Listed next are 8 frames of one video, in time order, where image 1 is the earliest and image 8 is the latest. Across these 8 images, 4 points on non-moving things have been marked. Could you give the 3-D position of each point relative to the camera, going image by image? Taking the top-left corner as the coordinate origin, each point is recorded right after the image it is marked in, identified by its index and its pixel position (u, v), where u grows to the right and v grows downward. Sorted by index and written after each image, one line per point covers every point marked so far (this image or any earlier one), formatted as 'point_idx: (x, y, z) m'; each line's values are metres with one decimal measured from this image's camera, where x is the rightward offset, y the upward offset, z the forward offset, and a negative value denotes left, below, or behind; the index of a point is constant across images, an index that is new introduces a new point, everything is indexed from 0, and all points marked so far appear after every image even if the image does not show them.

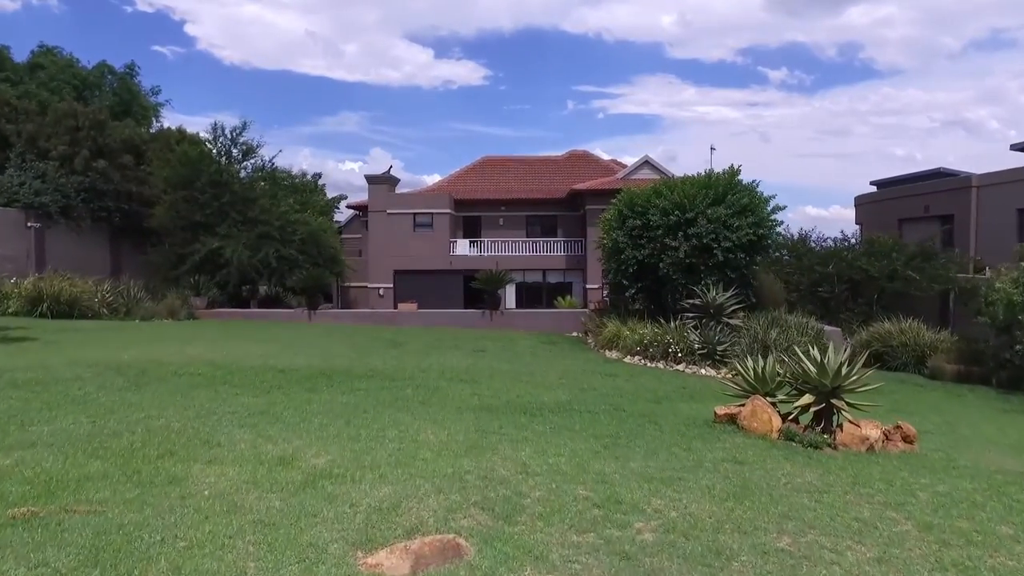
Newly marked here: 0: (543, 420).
0: (+0.4, -2.0, +10.4) m
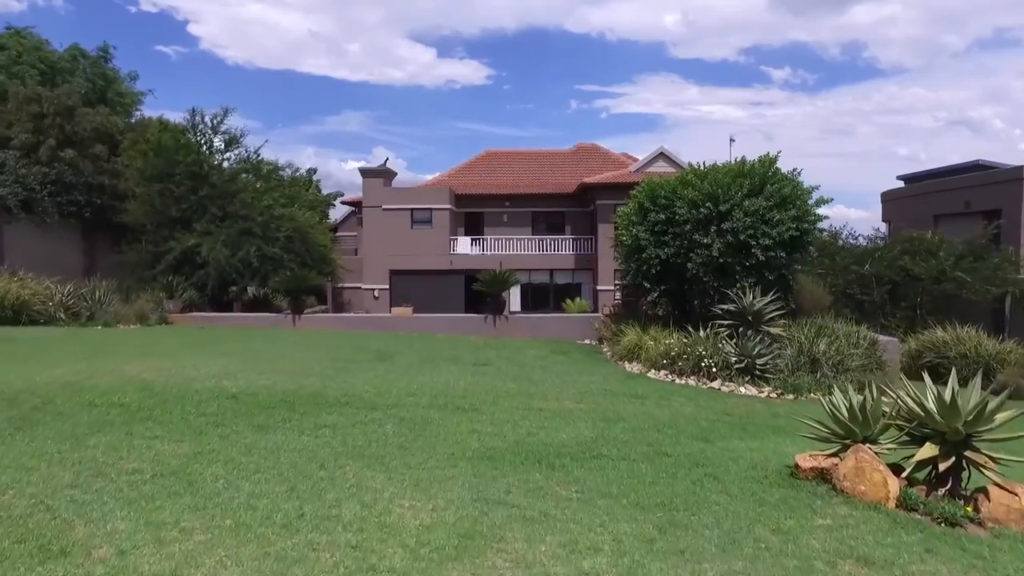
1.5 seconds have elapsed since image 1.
0: (+0.6, -2.1, +7.7) m
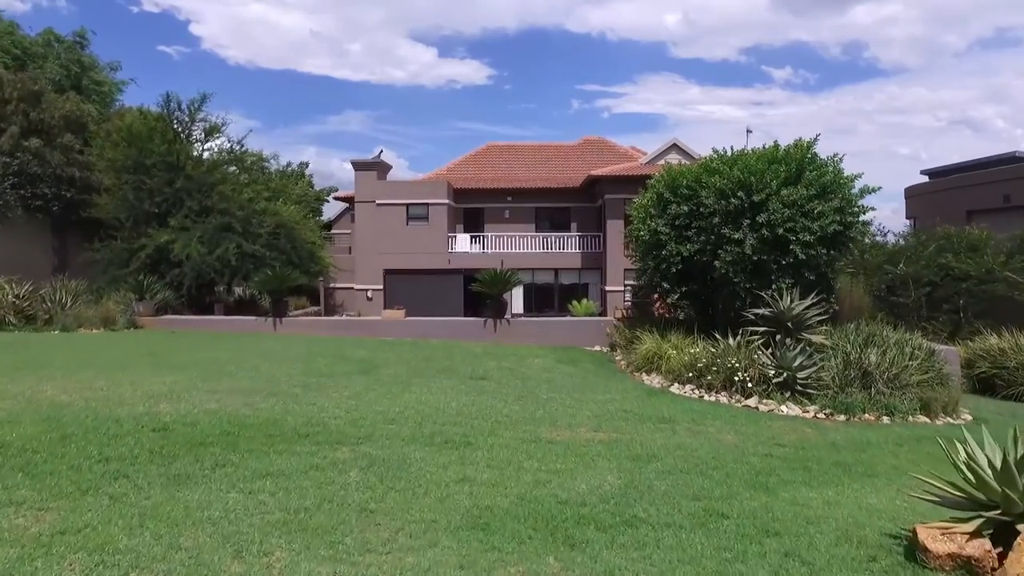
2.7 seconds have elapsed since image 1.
0: (+0.6, -2.1, +5.4) m
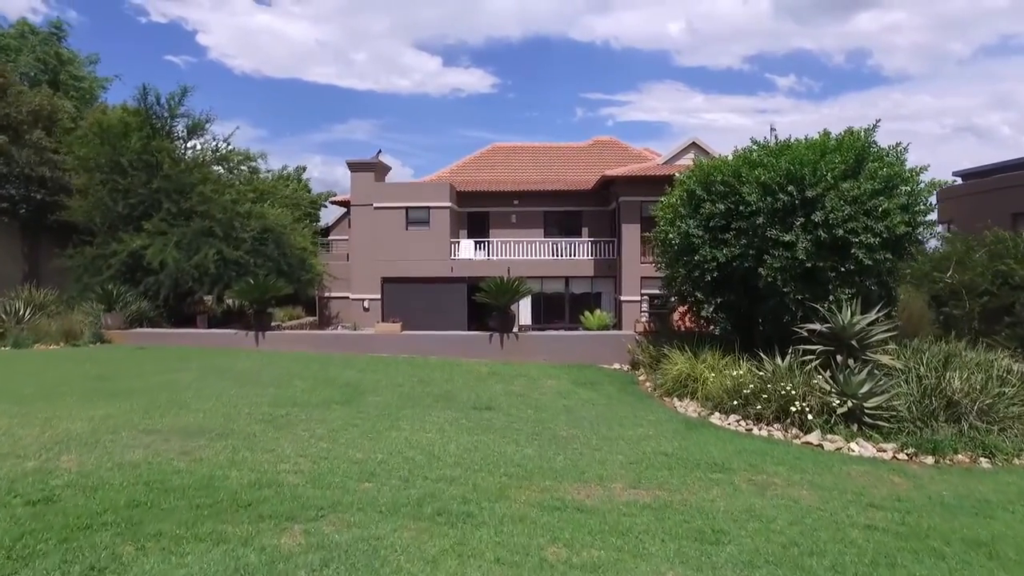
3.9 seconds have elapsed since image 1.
0: (+0.7, -2.2, +2.9) m
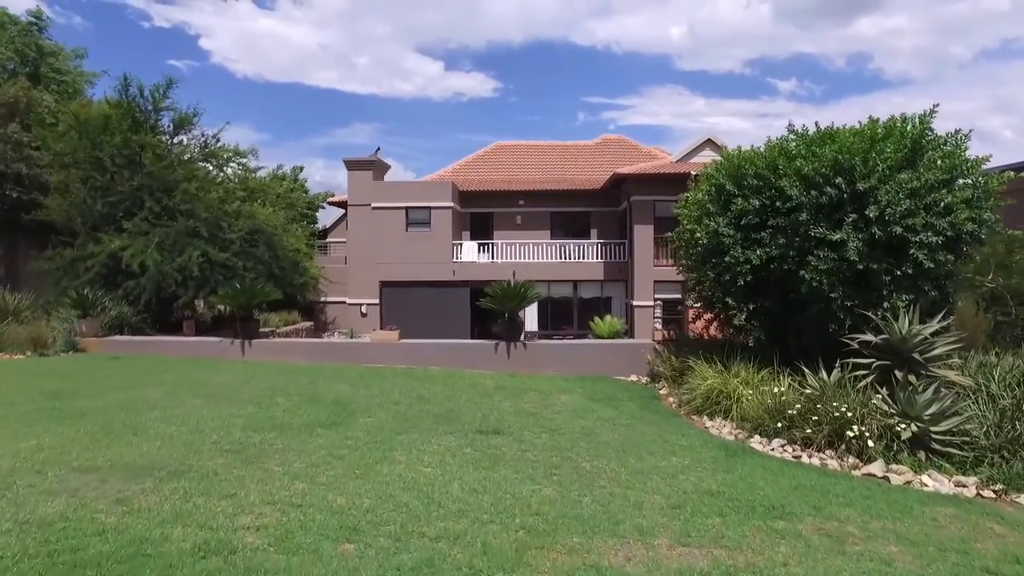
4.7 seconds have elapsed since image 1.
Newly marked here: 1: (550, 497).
0: (+0.9, -2.3, +1.3) m
1: (+0.4, -2.3, +7.7) m
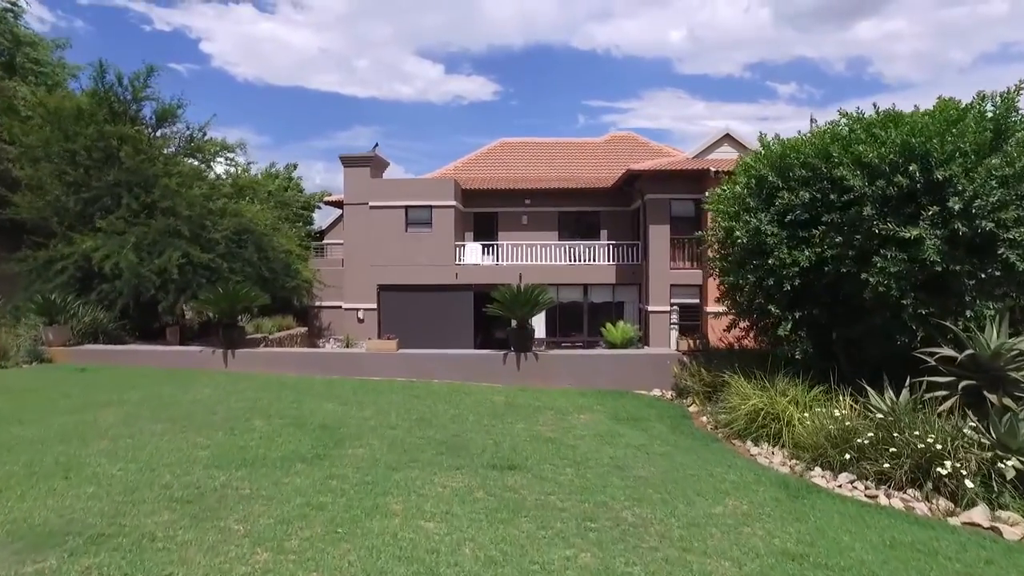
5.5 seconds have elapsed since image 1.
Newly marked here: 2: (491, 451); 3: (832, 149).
0: (+1.2, -2.3, -0.6) m
1: (+0.7, -2.4, +5.9) m
2: (-0.3, -2.3, +10.0) m
3: (+5.6, +2.4, +12.2) m
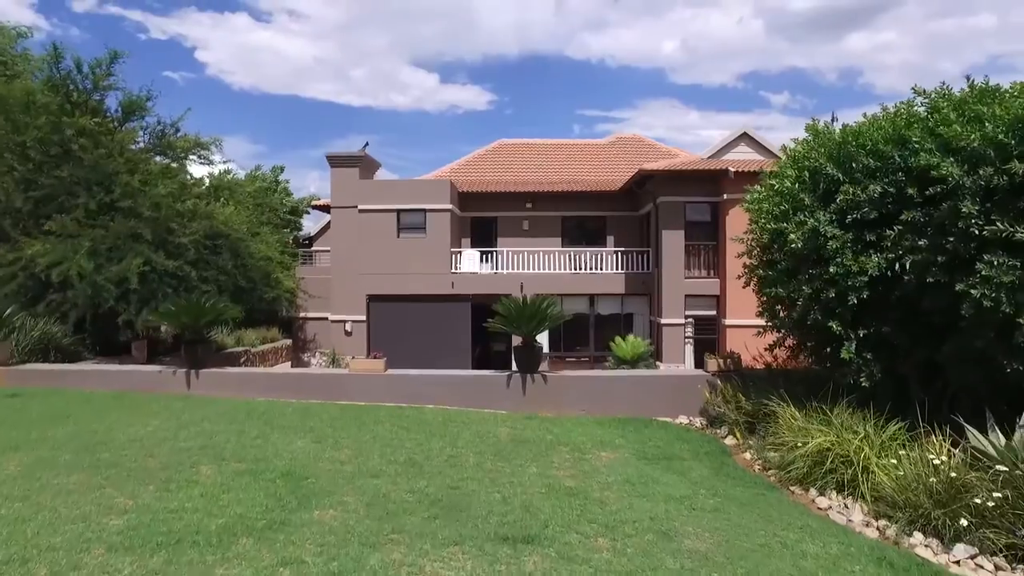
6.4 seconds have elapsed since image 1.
0: (+1.4, -2.3, -2.8) m
1: (+0.9, -2.5, +3.6) m
2: (-0.1, -2.5, +7.7) m
3: (+5.8, +2.3, +10.0) m
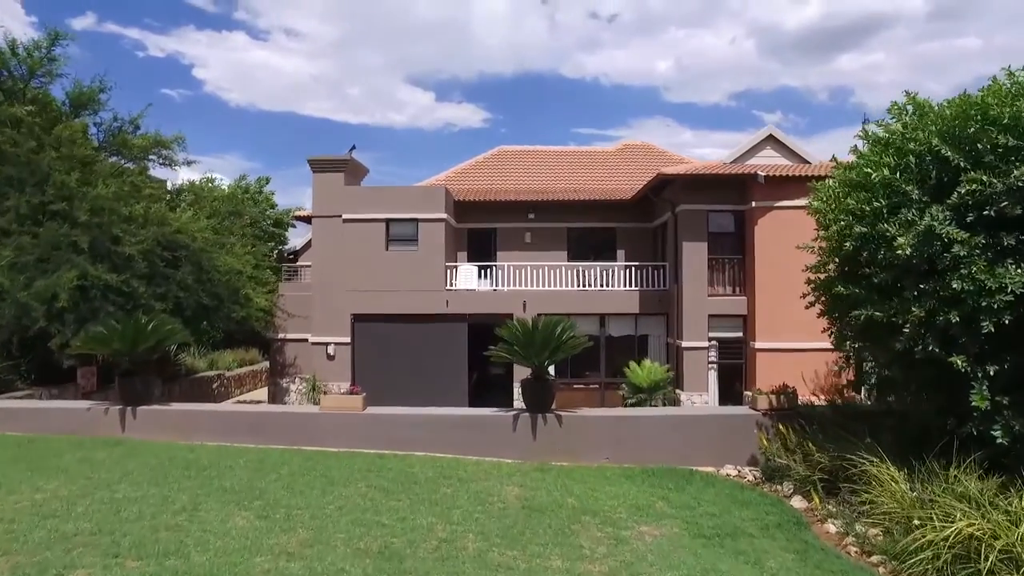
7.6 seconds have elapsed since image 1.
0: (+1.7, -2.2, -5.6) m
1: (+1.1, -2.5, +0.8) m
2: (0.0, -2.7, +4.9) m
3: (+5.9, +2.0, +7.3) m
